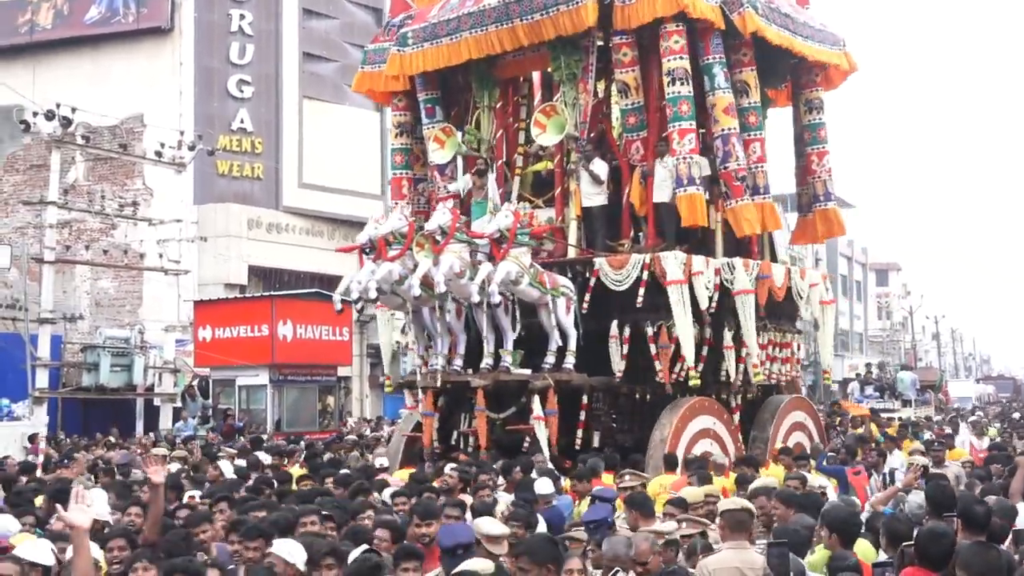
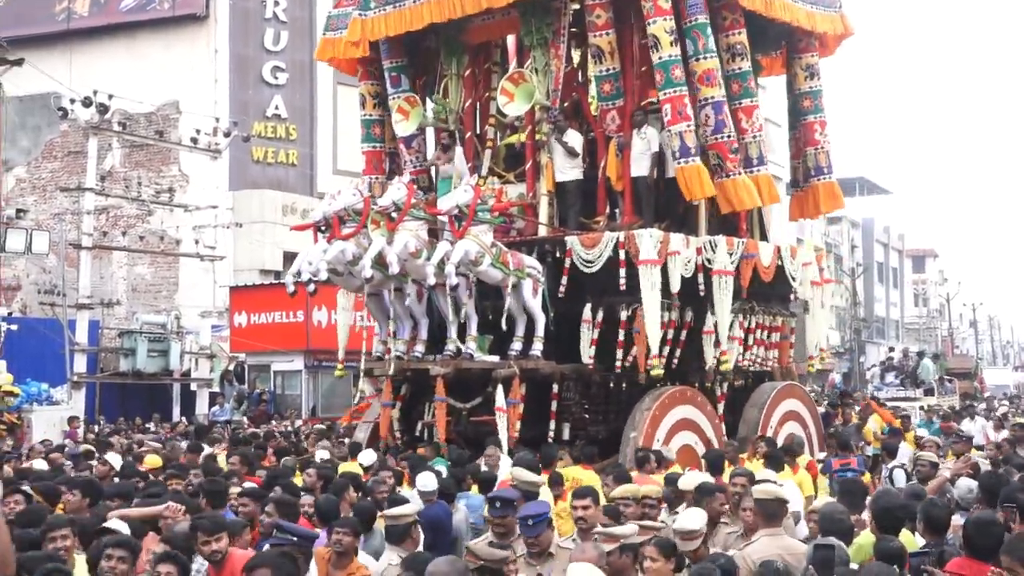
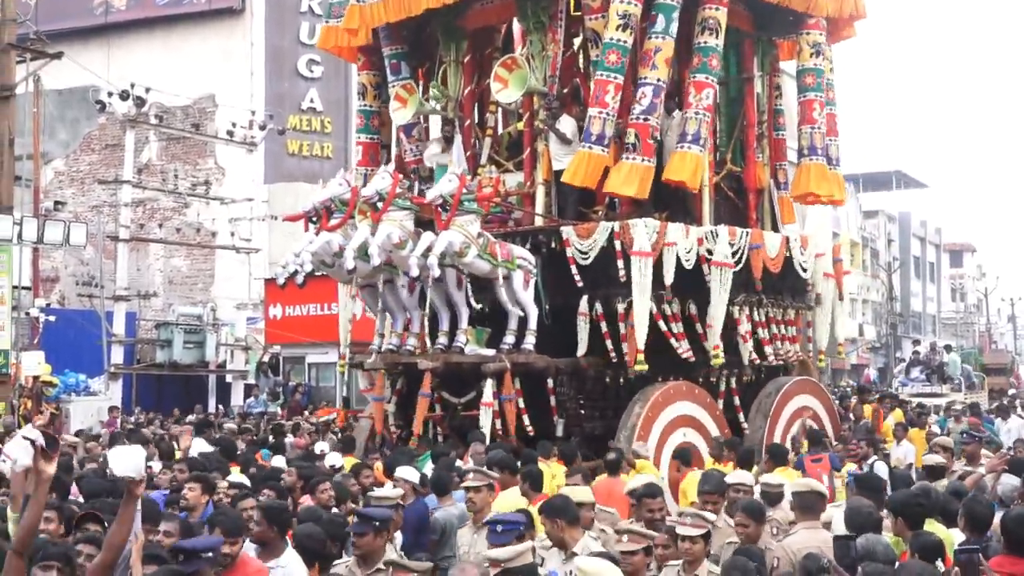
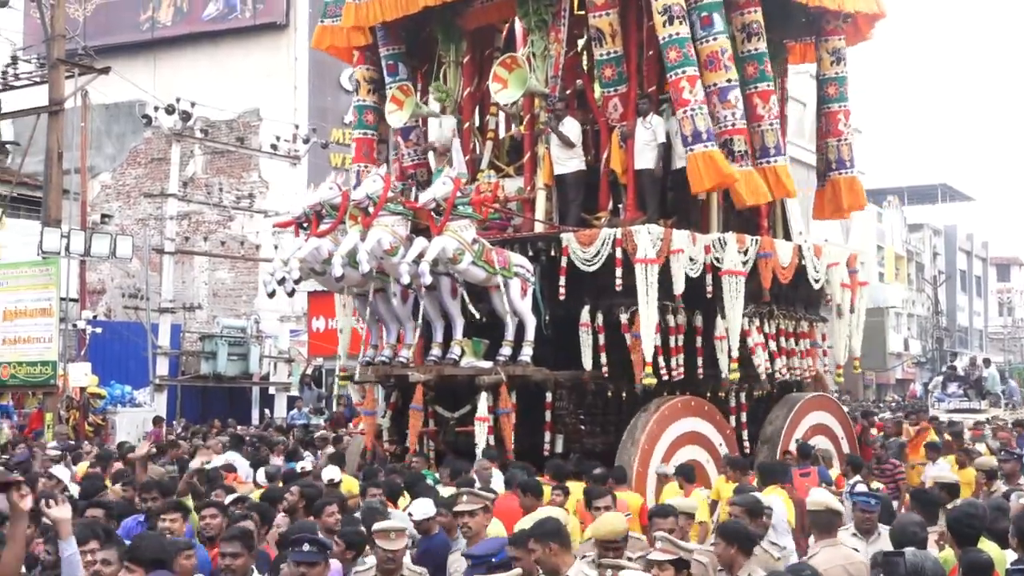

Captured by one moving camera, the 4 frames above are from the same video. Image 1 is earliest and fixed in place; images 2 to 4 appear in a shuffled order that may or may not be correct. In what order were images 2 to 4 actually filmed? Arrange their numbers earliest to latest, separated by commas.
2, 3, 4
